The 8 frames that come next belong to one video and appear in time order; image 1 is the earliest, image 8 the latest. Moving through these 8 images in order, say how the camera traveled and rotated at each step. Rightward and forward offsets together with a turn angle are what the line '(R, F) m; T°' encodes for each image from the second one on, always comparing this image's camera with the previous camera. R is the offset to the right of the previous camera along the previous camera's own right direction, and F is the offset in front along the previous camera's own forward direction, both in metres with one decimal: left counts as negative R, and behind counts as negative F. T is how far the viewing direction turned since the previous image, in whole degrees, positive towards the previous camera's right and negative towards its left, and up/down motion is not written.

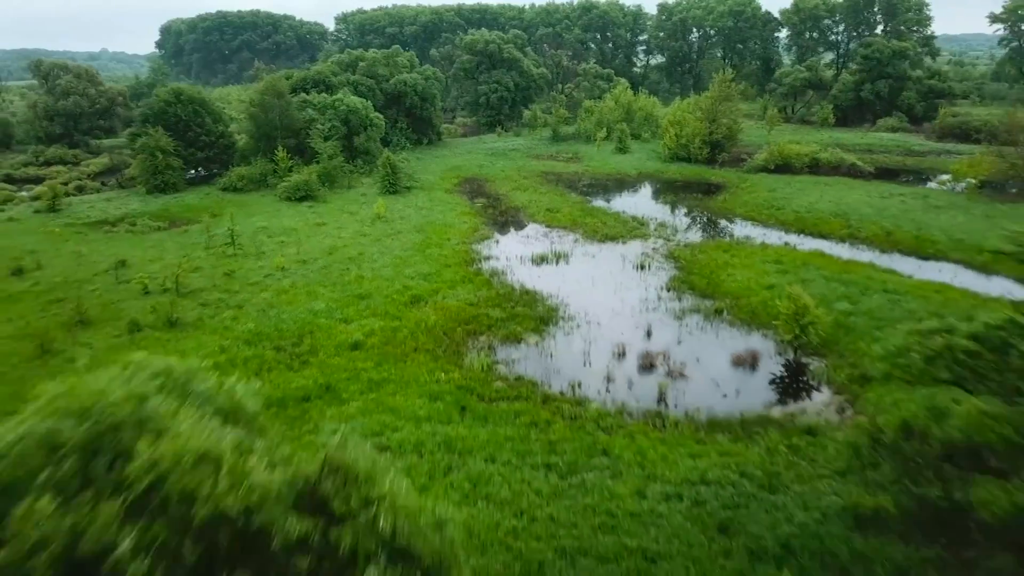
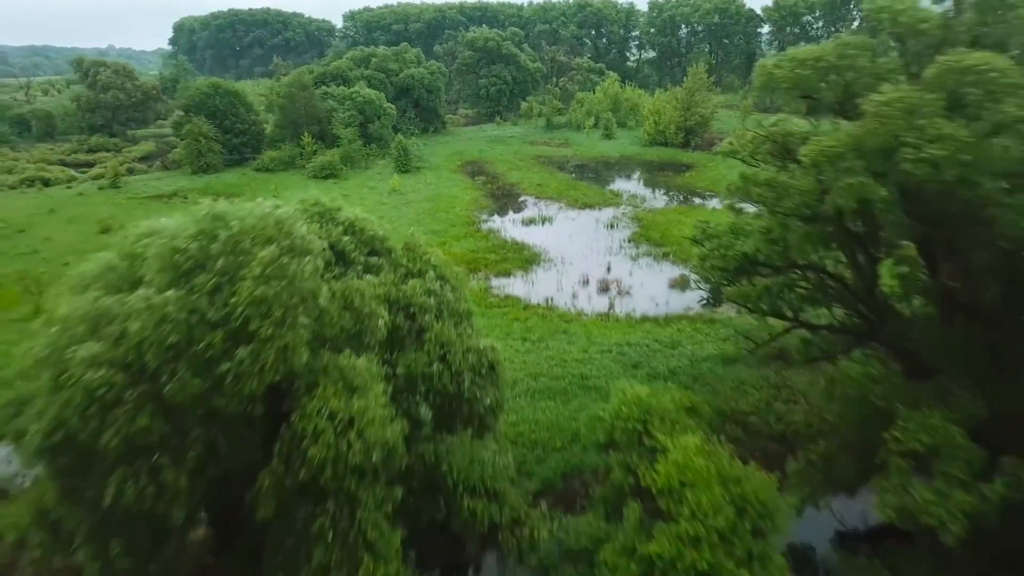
(+0.3, -5.5) m; 0°
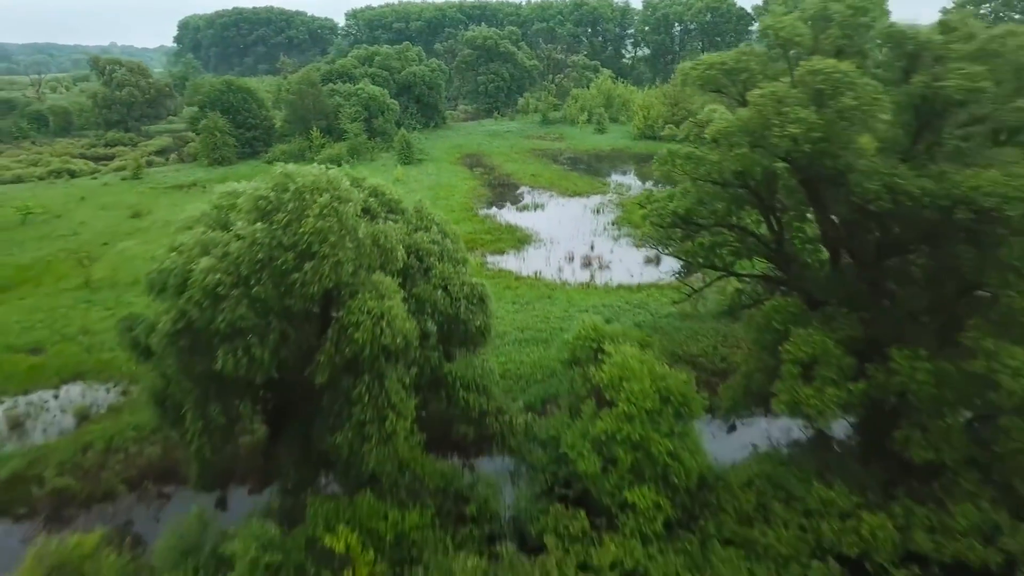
(+0.2, -2.8) m; 0°
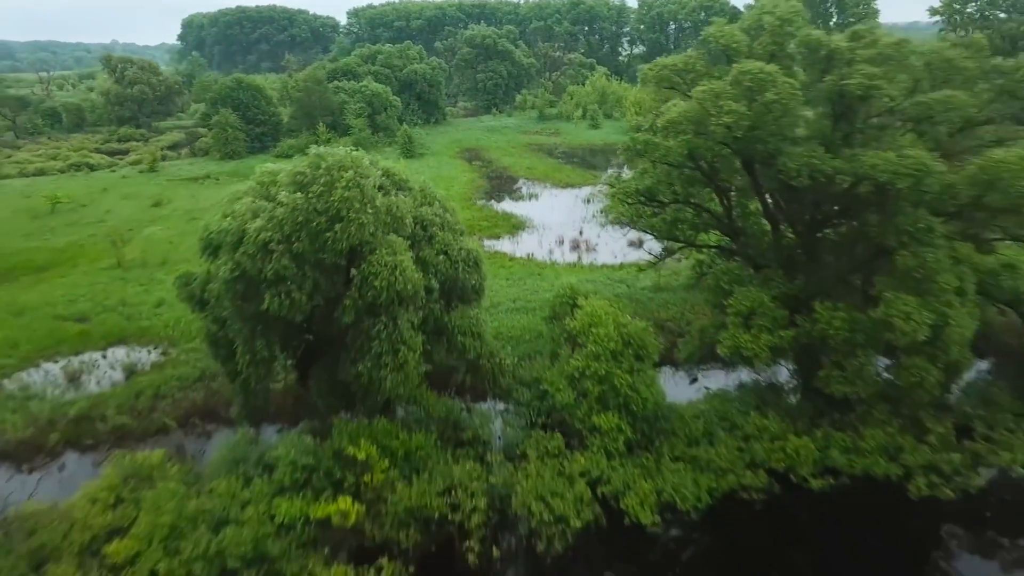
(+0.2, -2.3) m; 0°
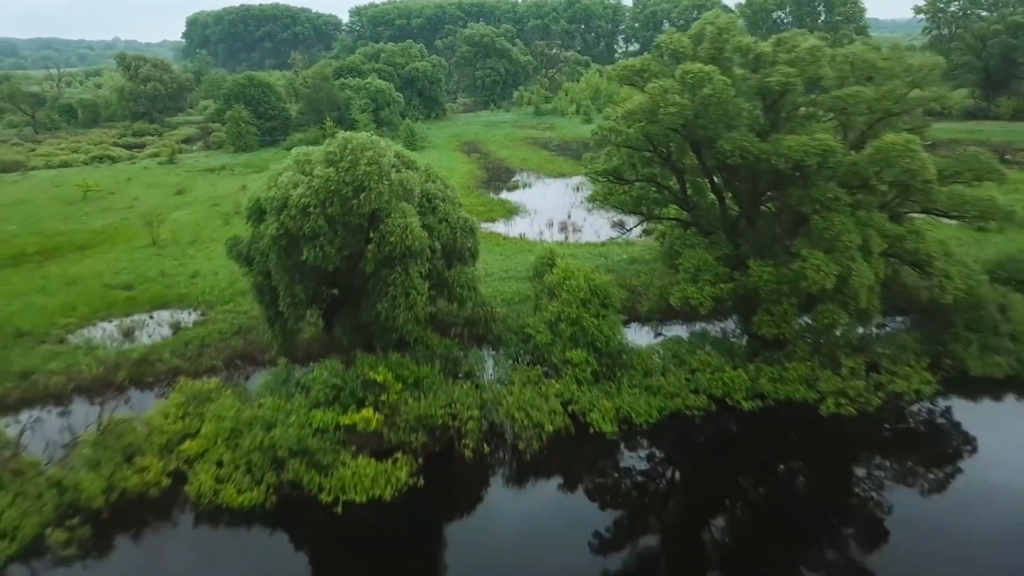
(+0.2, -2.9) m; 0°
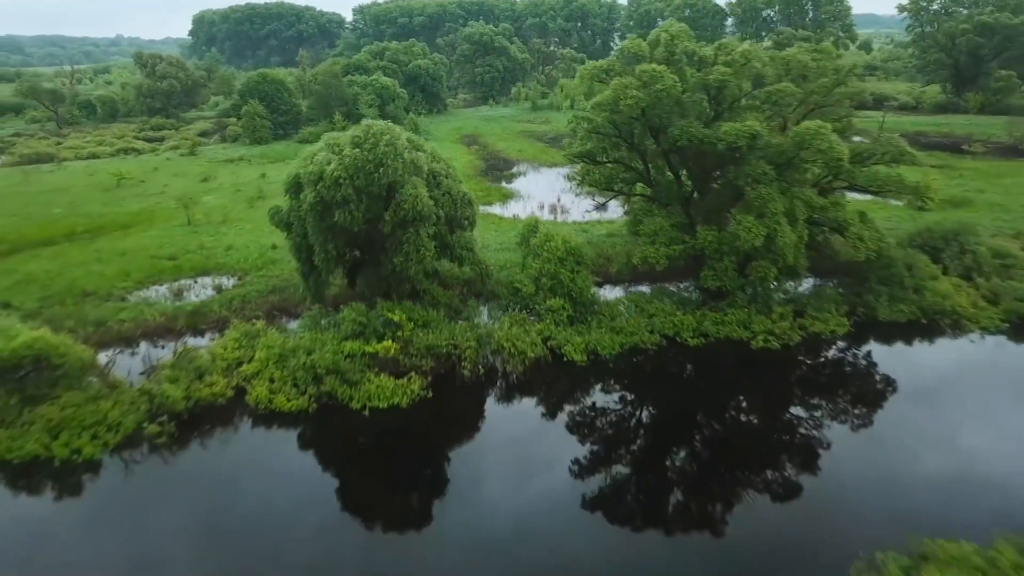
(+0.2, -3.6) m; 0°
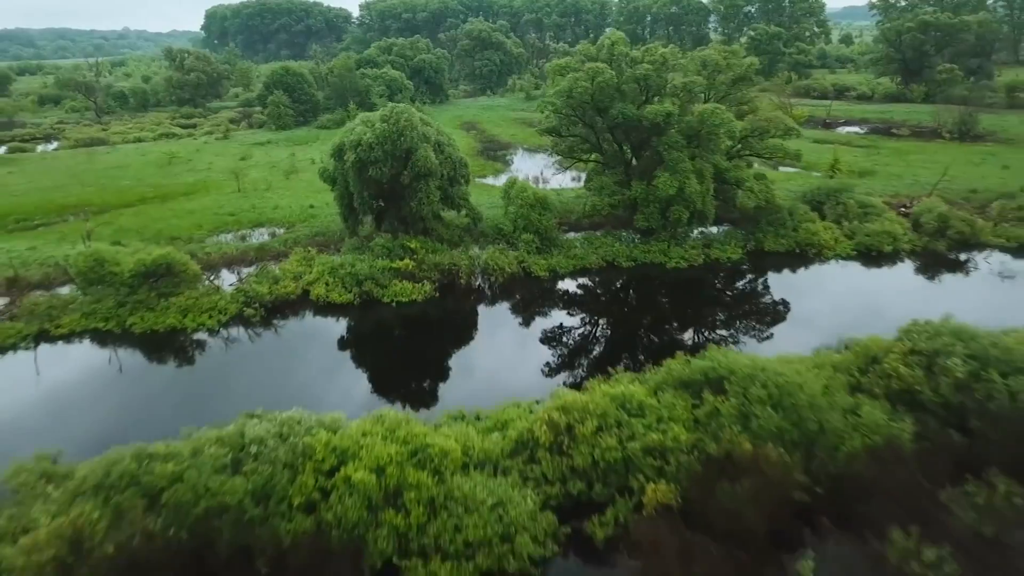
(+0.6, -7.2) m; 0°
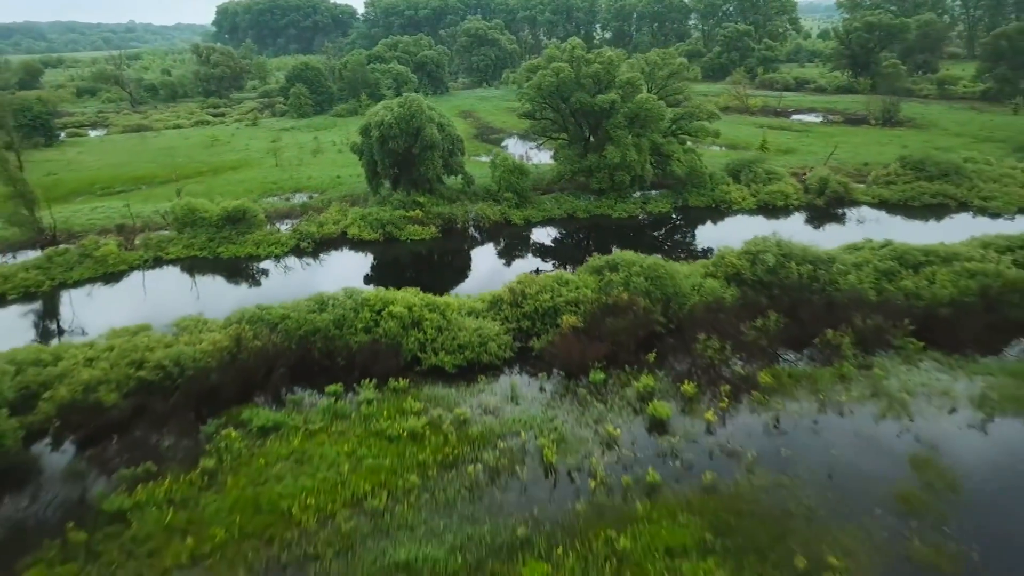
(+0.6, -8.5) m; 0°
